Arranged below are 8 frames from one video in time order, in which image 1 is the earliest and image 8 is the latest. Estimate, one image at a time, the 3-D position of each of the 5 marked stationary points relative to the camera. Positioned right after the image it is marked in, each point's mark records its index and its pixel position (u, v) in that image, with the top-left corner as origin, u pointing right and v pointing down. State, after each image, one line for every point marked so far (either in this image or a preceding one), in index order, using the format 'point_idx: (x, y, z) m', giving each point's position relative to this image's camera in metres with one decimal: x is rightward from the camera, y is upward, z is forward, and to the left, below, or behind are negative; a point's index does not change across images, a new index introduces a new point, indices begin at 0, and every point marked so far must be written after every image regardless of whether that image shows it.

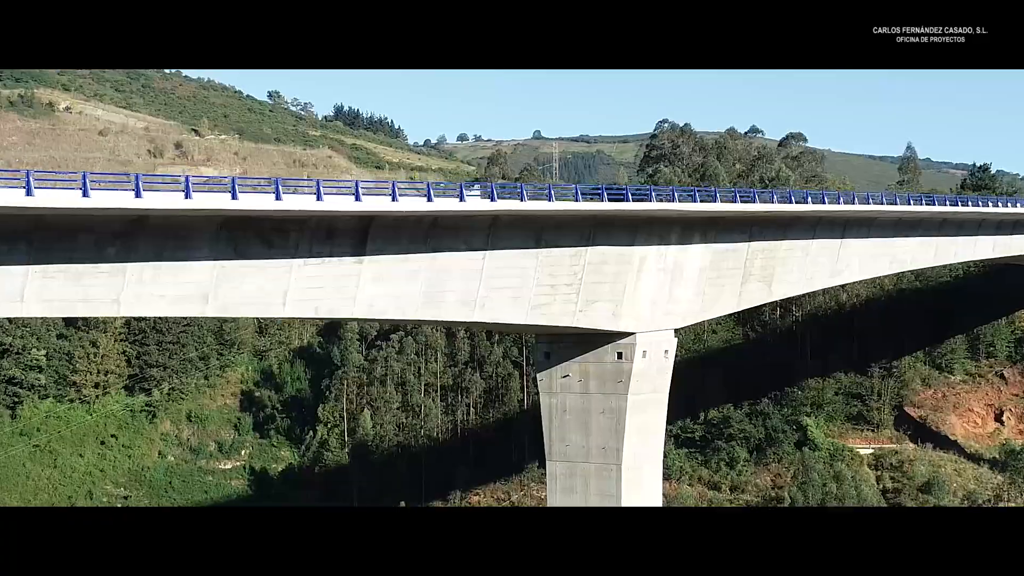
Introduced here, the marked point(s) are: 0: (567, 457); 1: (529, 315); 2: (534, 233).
0: (+1.2, -3.7, +18.8) m
1: (+0.2, -0.6, +14.8) m
2: (+0.3, +1.0, +14.6) m
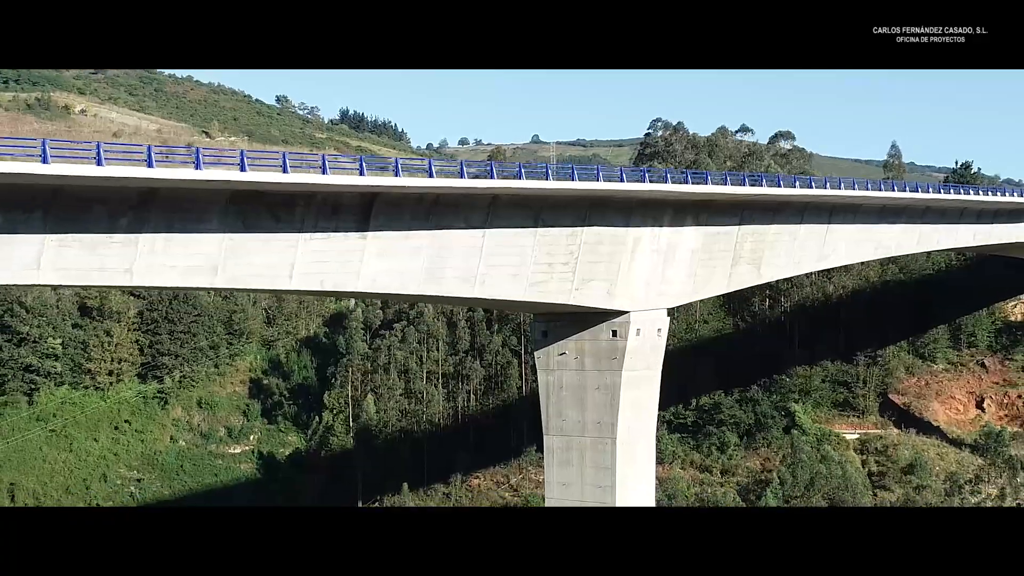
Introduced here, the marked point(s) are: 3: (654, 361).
0: (+1.2, -3.3, +19.9) m
1: (+0.2, -0.1, +15.9) m
2: (+0.3, +1.4, +15.8) m
3: (+3.3, -1.7, +19.5) m
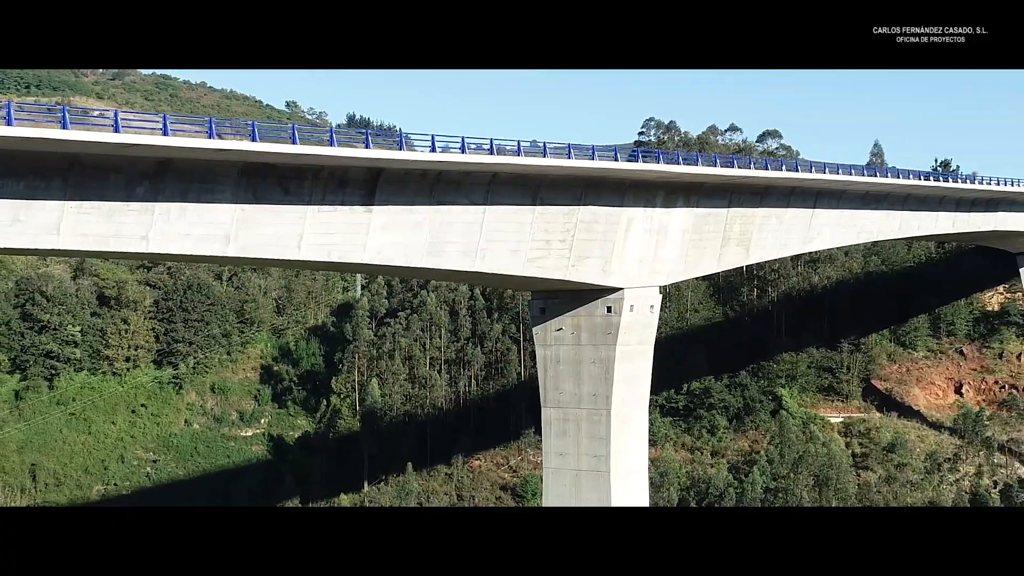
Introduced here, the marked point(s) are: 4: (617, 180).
0: (+1.2, -2.9, +21.3) m
1: (+0.3, +0.4, +17.3) m
2: (+0.3, +1.9, +17.2) m
3: (+3.3, -1.2, +20.9) m
4: (+2.3, +2.3, +17.8) m
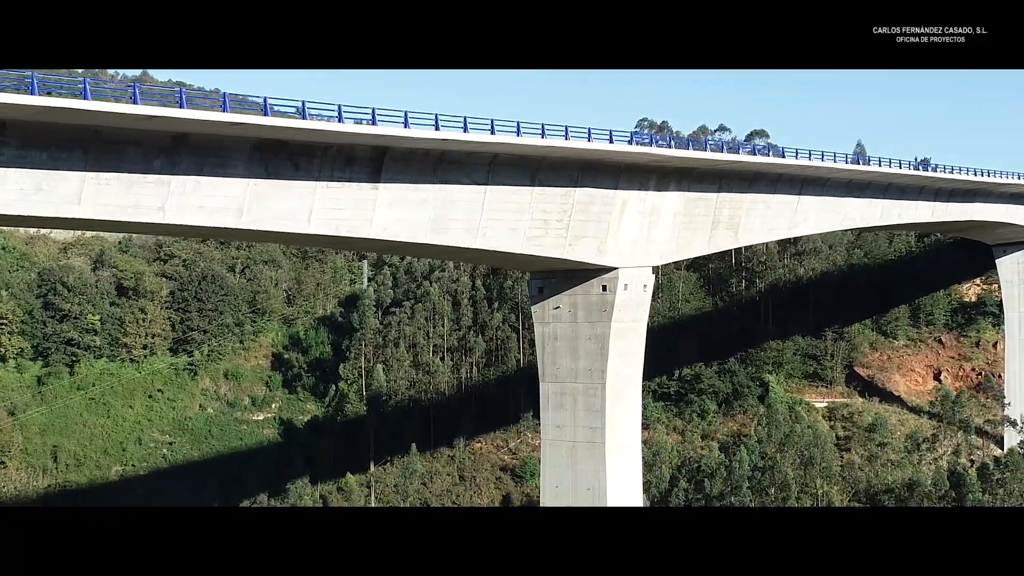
0: (+1.2, -2.4, +22.8) m
1: (+0.3, +0.9, +18.9) m
2: (+0.4, +2.5, +18.8) m
3: (+3.3, -0.7, +22.5) m
4: (+2.3, +2.8, +19.4) m
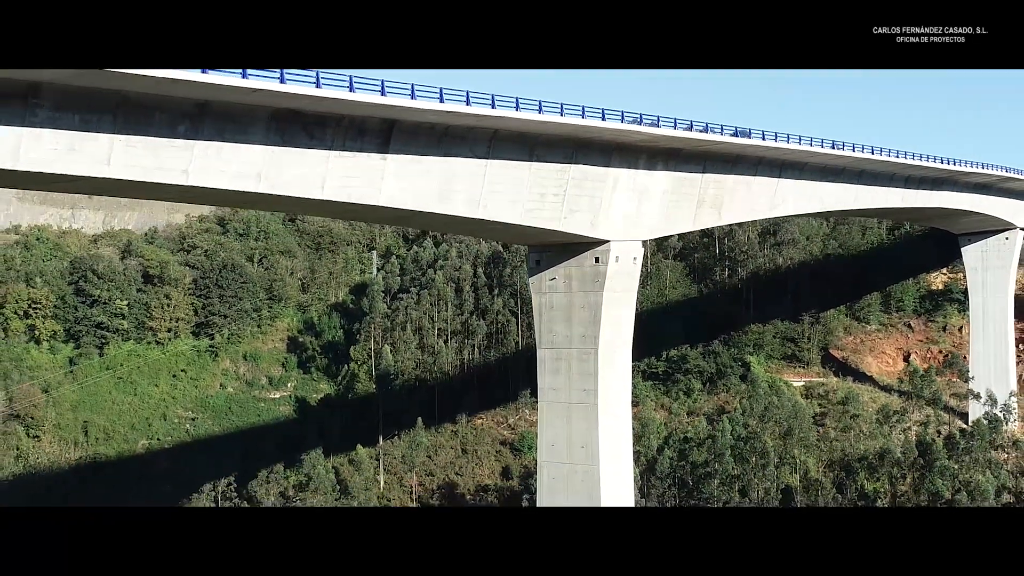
0: (+1.2, -1.6, +25.2) m
1: (+0.3, +1.8, +21.4) m
2: (+0.4, +3.4, +21.4) m
3: (+3.3, +0.1, +25.0) m
4: (+2.3, +3.7, +22.0) m
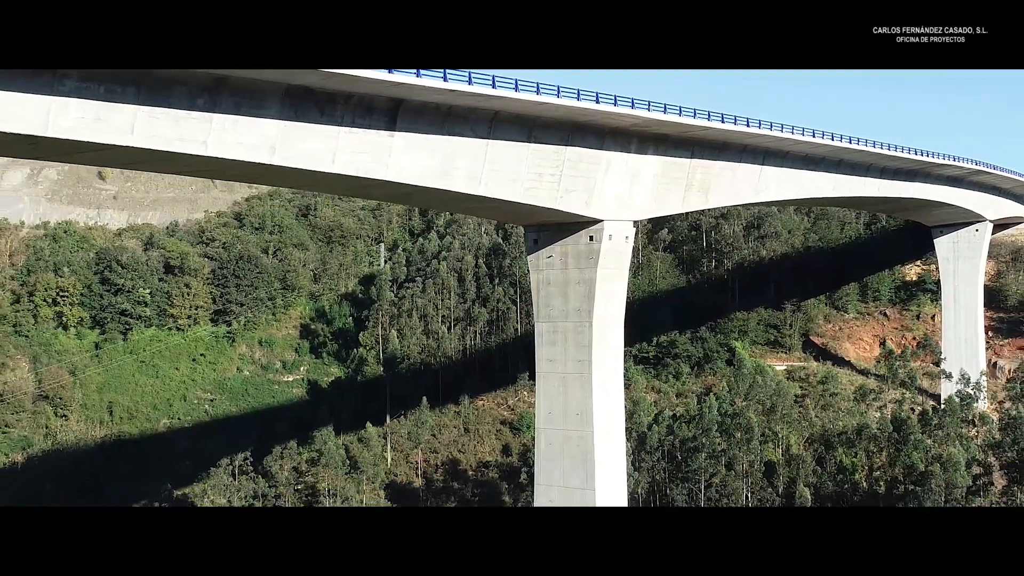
0: (+1.2, -0.9, +27.4) m
1: (+0.3, +2.7, +23.7) m
2: (+0.4, +4.2, +23.7) m
3: (+3.3, +0.8, +27.3) m
4: (+2.3, +4.5, +24.4) m
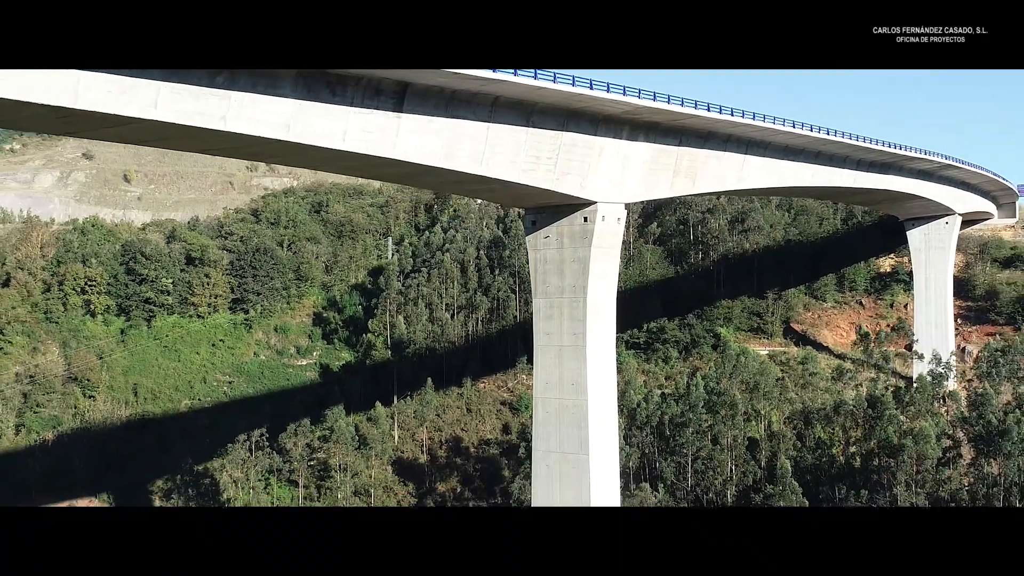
0: (+1.2, -0.1, +30.0) m
1: (+0.3, +3.5, +26.4) m
2: (+0.4, +5.1, +26.4) m
3: (+3.3, +1.6, +29.8) m
4: (+2.3, +5.4, +27.1) m
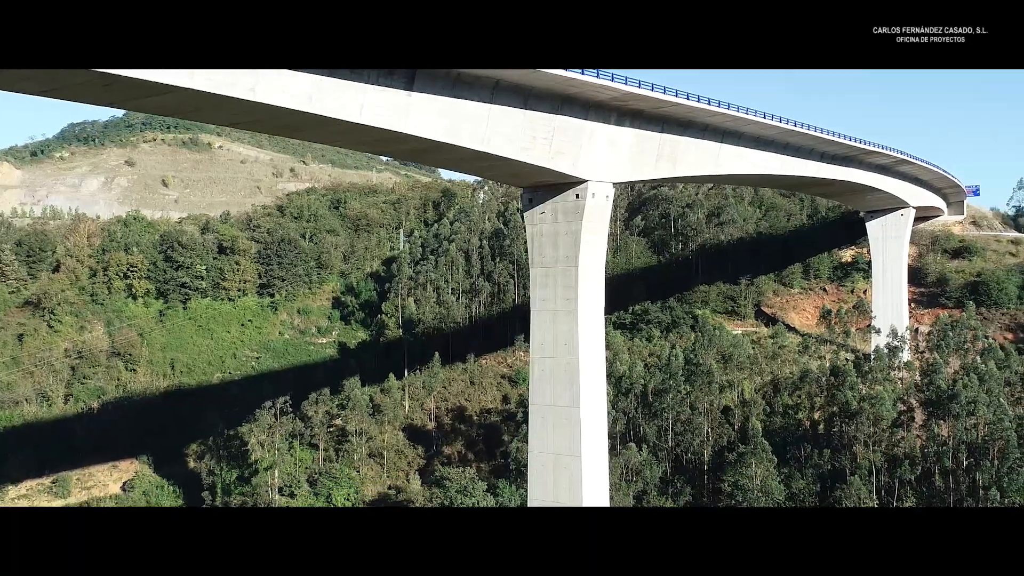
0: (+1.2, +1.1, +34.5) m
1: (+0.3, +4.9, +31.0) m
2: (+0.4, +6.5, +31.2) m
3: (+3.2, +2.8, +34.4) m
4: (+2.3, +6.7, +31.9) m
